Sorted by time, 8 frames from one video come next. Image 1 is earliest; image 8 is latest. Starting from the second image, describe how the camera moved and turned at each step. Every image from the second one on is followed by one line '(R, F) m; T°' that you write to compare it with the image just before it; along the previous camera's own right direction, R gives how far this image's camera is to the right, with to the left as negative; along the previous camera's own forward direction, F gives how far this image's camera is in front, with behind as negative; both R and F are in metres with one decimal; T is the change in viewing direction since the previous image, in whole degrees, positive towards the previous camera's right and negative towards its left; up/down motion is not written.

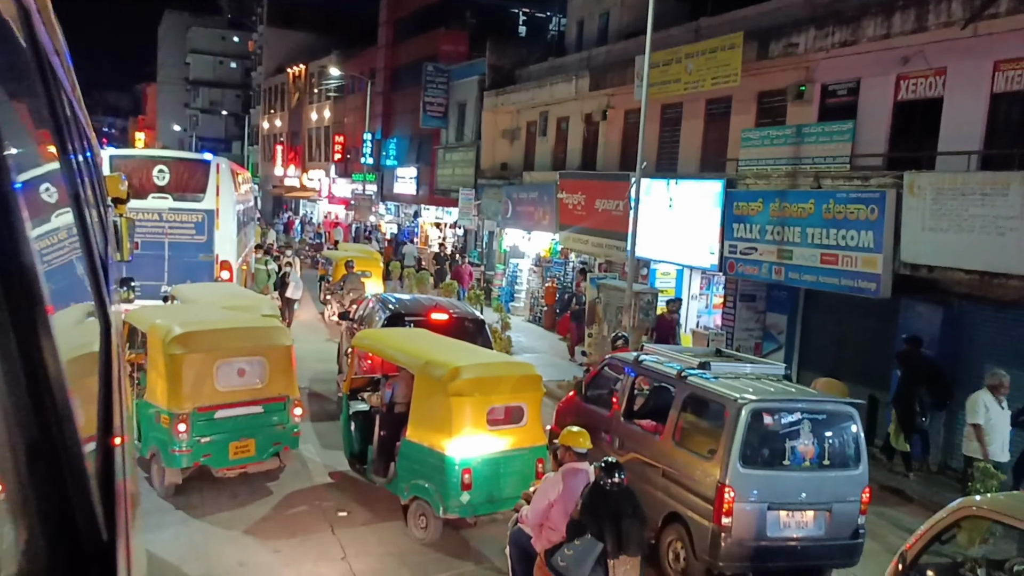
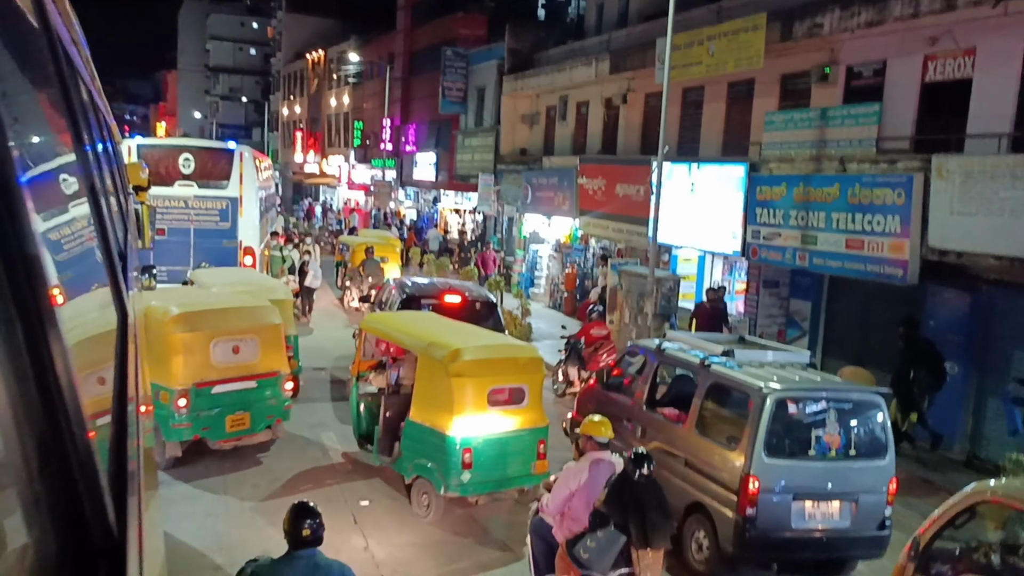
(0.0, +0.1) m; -1°
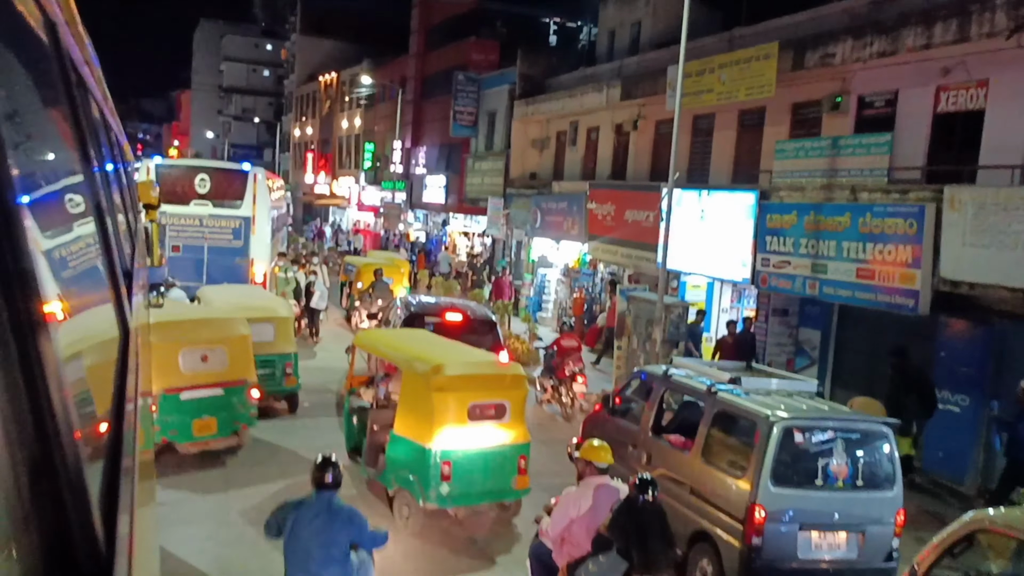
(0.0, 0.0) m; 0°
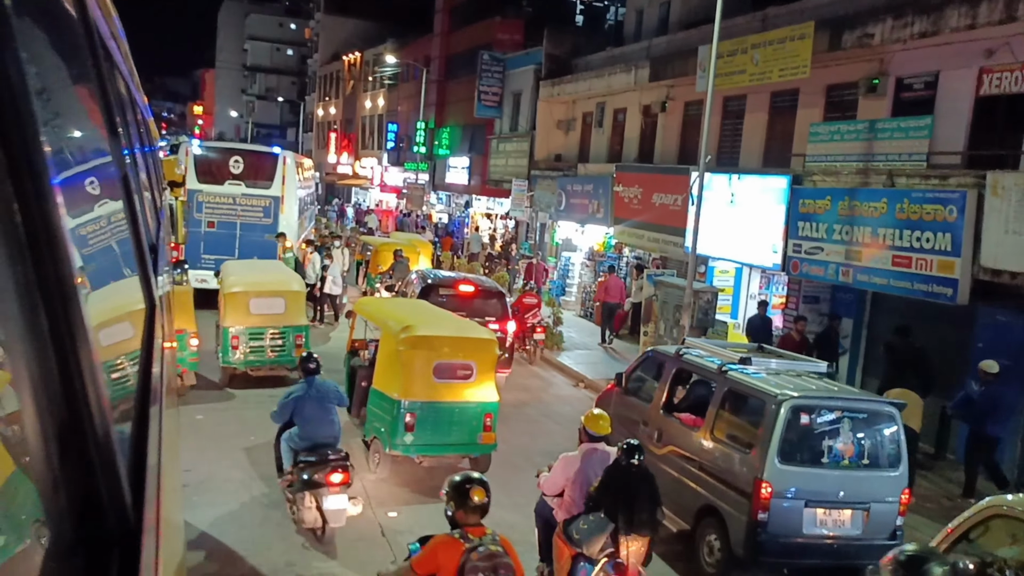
(-0.1, +0.2) m; -1°
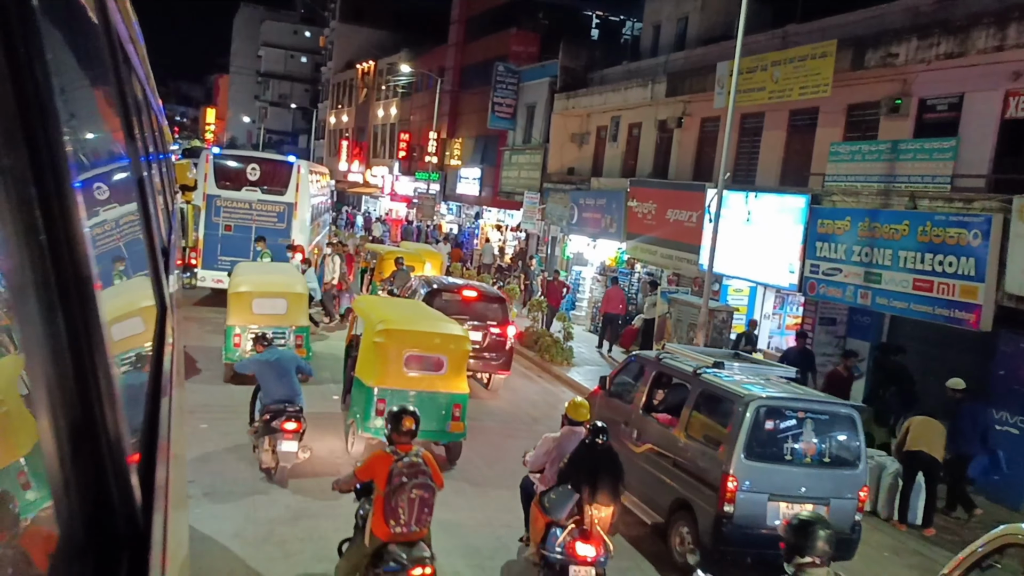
(-0.1, +0.2) m; 0°
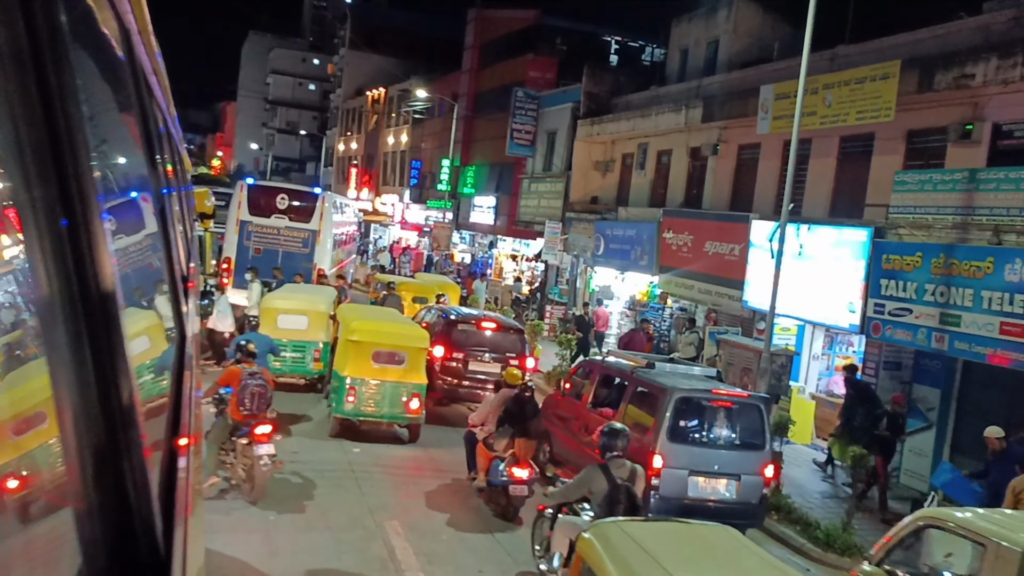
(-0.5, +1.1) m; 0°
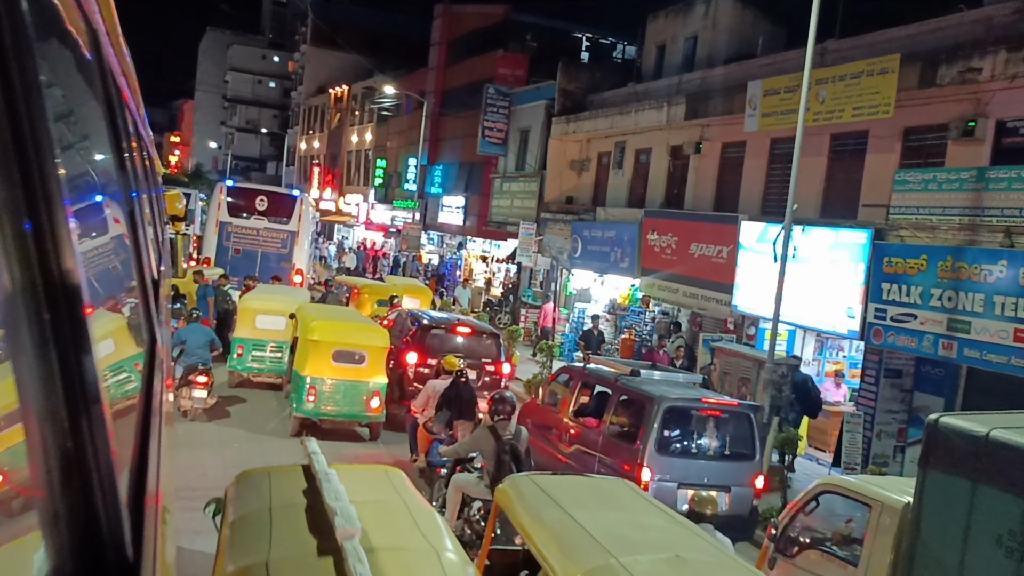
(-0.3, +0.8) m; +3°
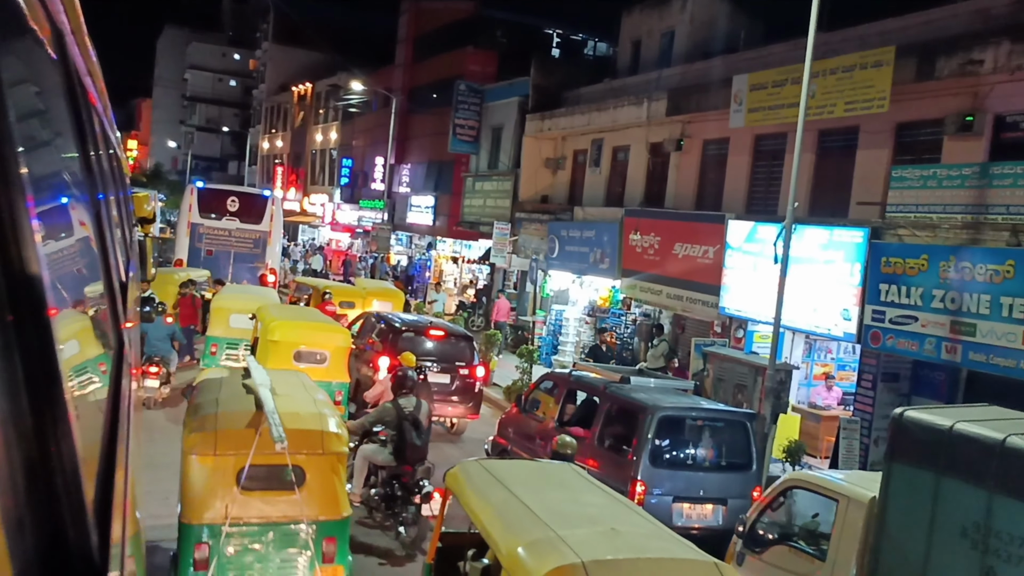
(-0.2, +0.7) m; +2°
